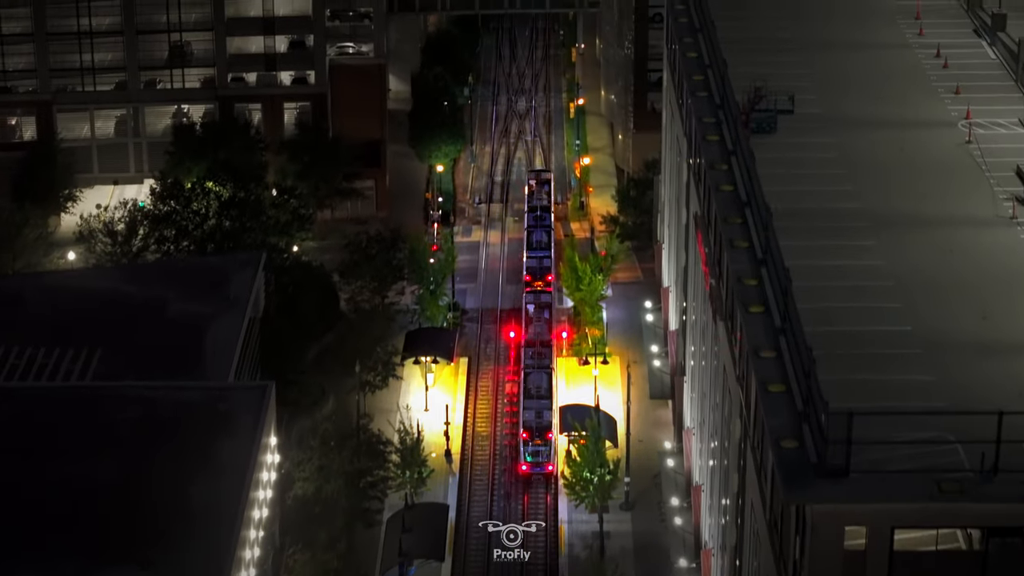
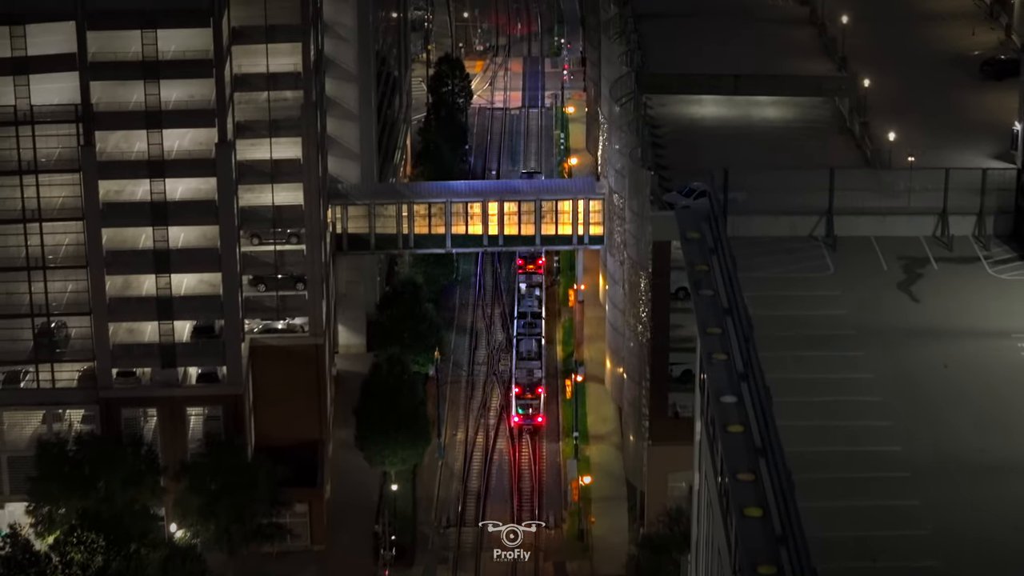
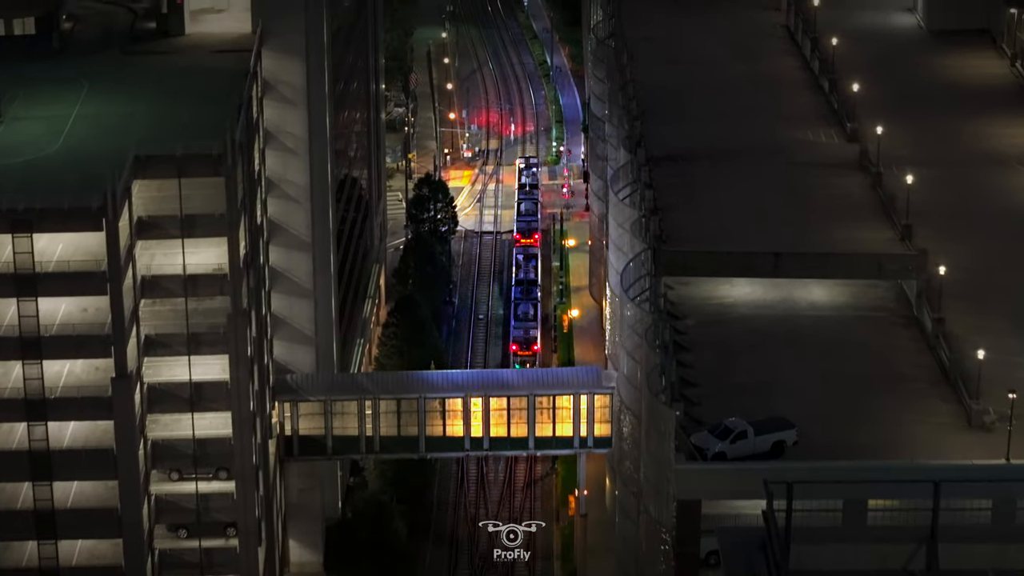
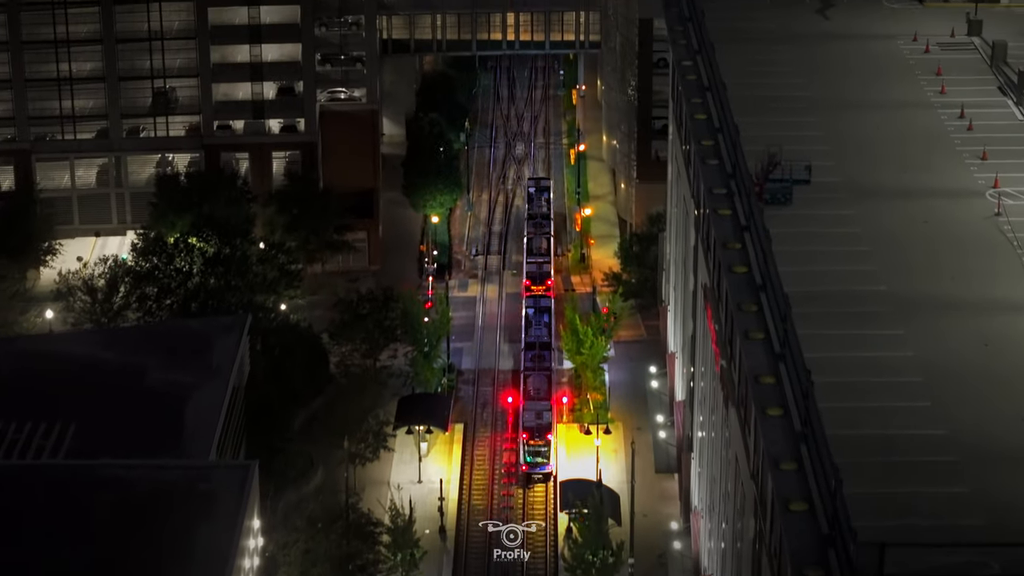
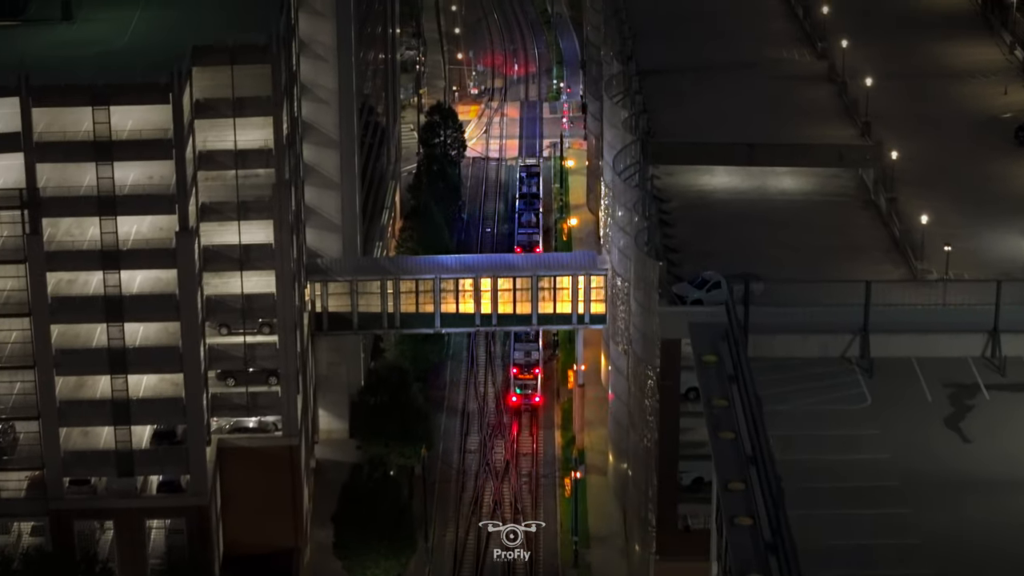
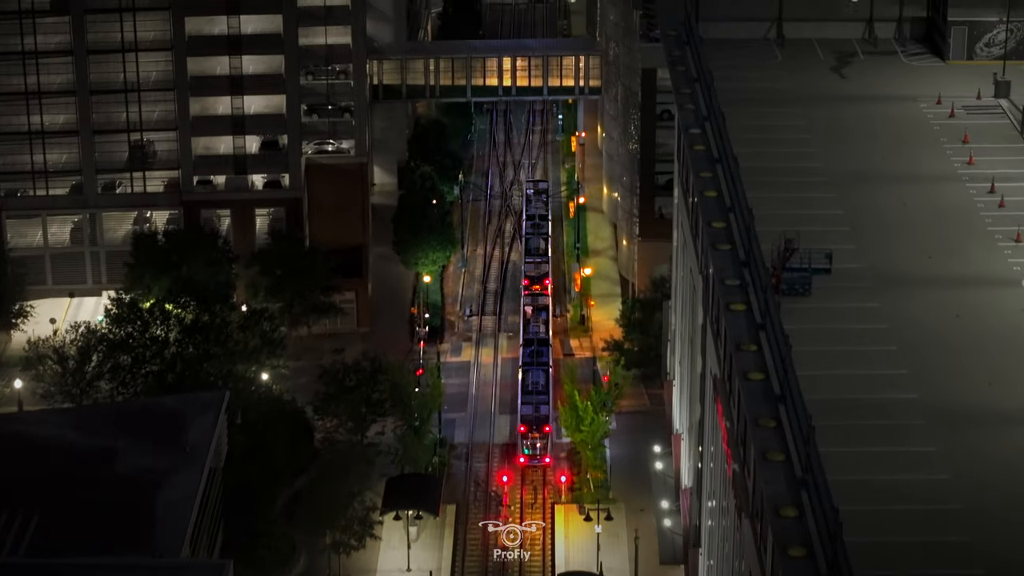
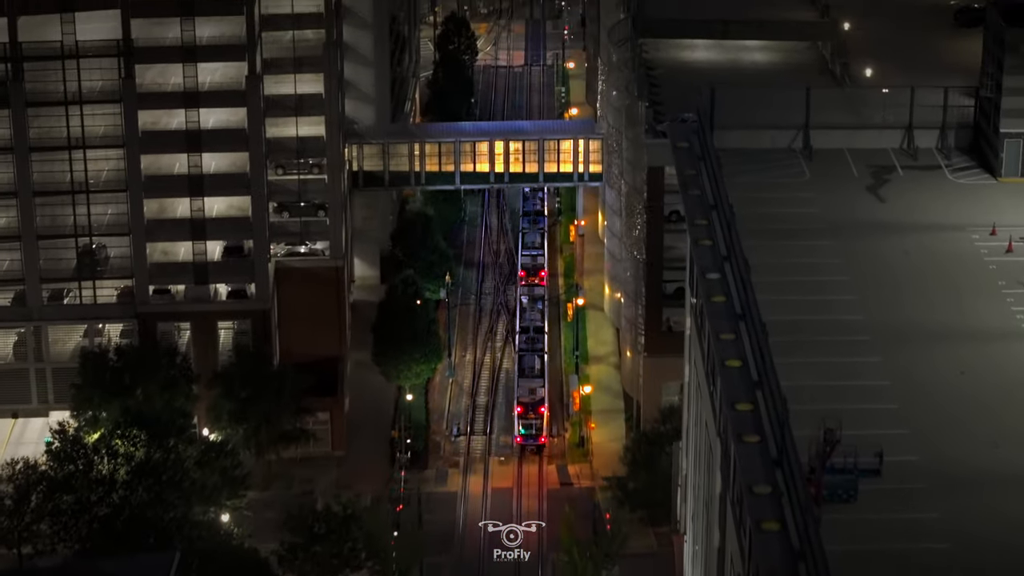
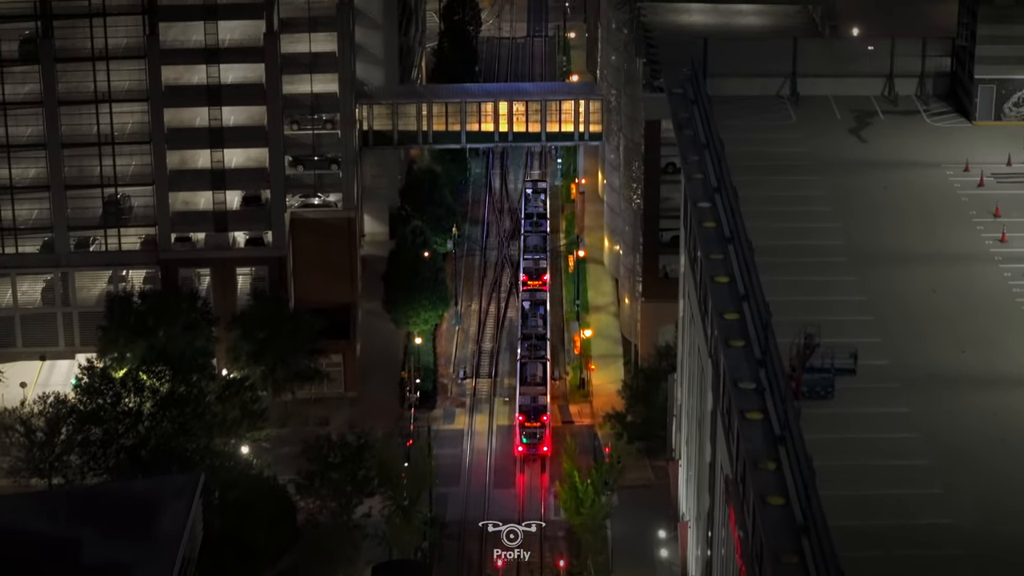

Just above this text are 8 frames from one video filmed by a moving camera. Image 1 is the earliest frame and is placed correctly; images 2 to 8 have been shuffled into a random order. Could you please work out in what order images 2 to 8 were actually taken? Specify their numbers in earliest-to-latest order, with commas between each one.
4, 6, 8, 7, 2, 5, 3
